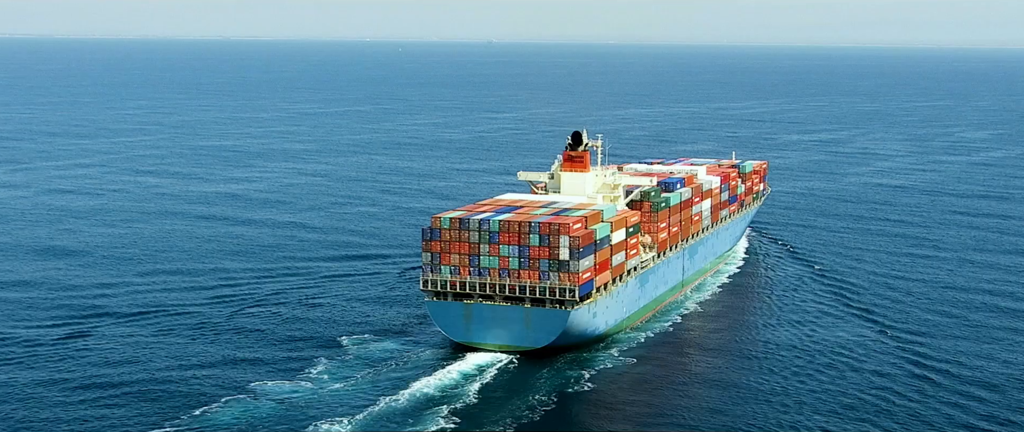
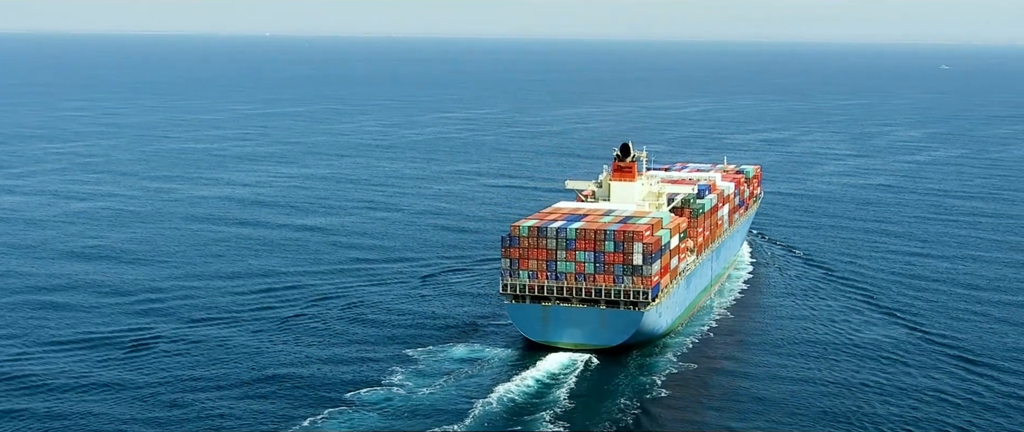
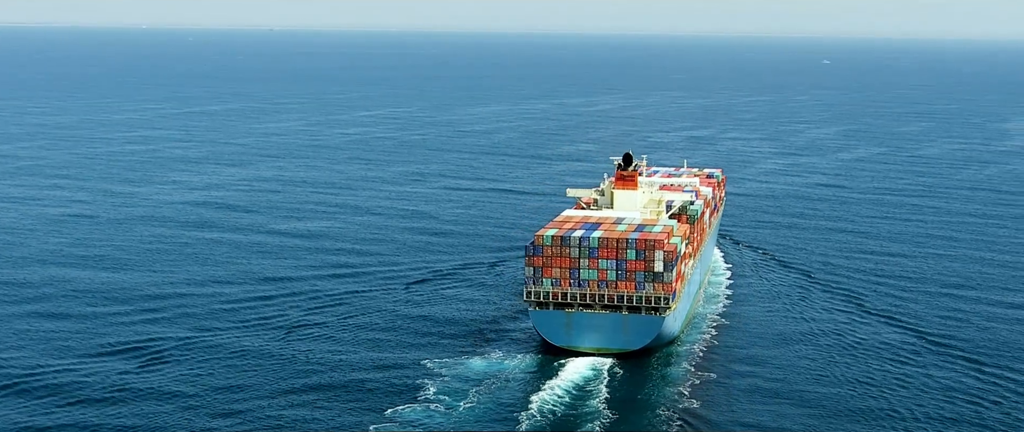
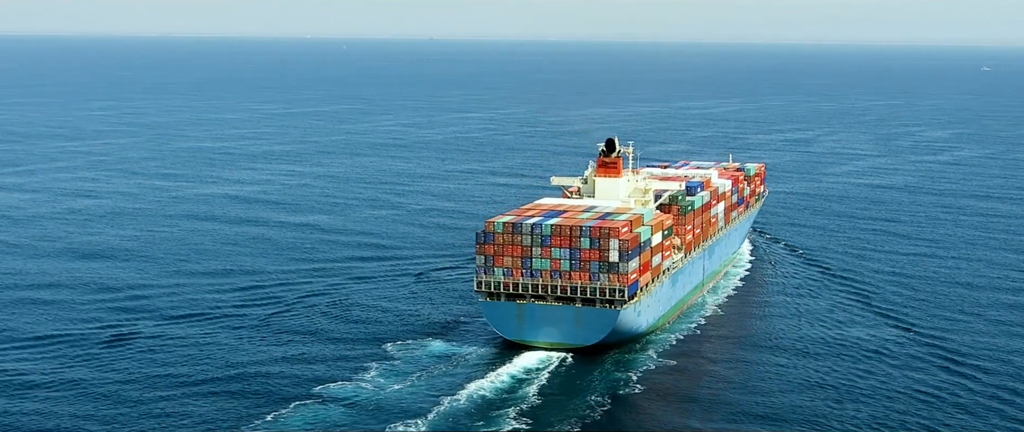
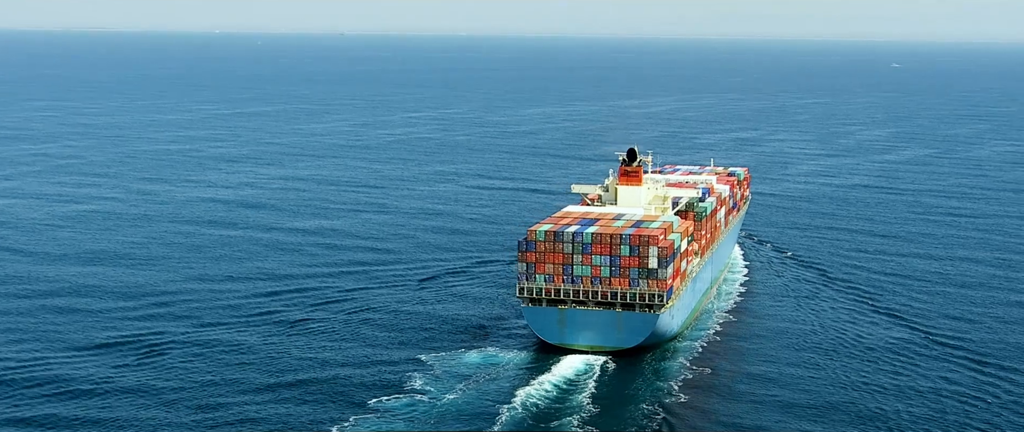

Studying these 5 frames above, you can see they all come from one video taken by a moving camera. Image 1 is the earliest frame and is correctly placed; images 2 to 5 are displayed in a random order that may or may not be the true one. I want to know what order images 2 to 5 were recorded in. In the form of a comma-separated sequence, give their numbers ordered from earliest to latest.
4, 2, 5, 3
